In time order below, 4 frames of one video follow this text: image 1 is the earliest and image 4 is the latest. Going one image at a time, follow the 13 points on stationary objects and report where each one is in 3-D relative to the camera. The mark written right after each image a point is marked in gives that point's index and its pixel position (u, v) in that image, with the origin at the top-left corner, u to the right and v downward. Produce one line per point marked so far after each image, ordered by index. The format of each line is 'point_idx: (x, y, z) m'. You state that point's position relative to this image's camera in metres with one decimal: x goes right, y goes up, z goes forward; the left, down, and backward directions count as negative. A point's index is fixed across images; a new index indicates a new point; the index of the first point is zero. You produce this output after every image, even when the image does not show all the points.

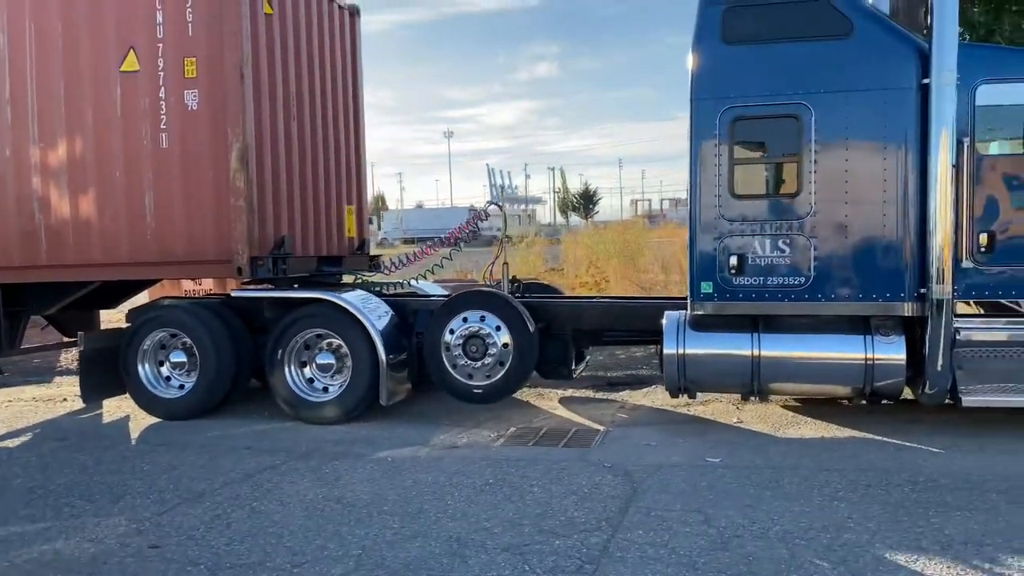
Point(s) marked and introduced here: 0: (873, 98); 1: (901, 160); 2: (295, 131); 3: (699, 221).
0: (+2.6, +1.4, +6.2) m
1: (+2.8, +0.9, +6.2) m
2: (-2.1, +1.5, +8.2) m
3: (+1.4, +0.5, +6.5) m
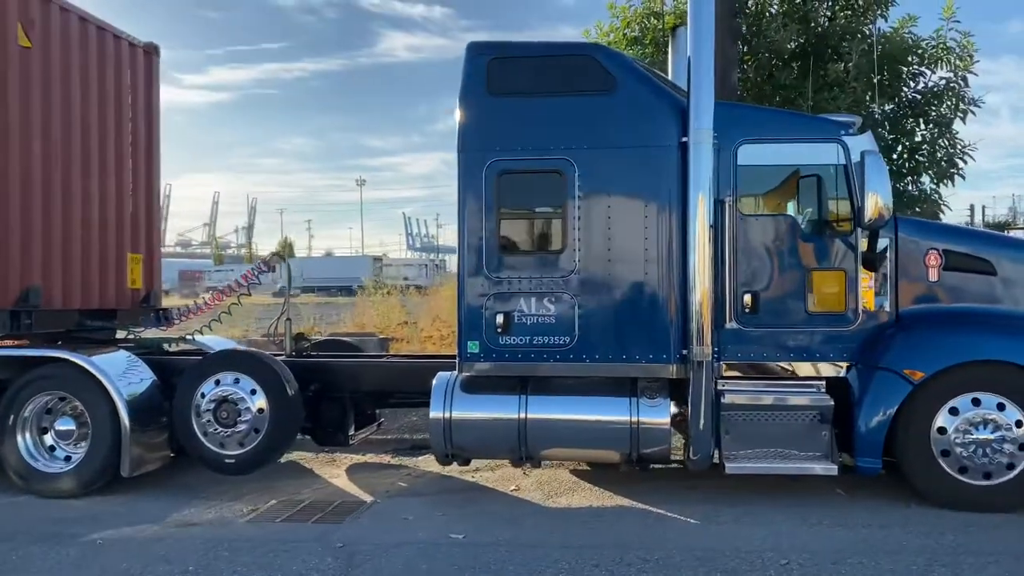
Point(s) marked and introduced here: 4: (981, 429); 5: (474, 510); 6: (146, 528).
0: (+0.9, +1.0, +6.1) m
1: (+1.1, +0.5, +6.1) m
2: (-4.0, +1.0, +7.5) m
3: (-0.4, +0.1, +6.2) m
4: (+3.1, -0.9, +5.7) m
5: (-0.3, -1.6, +6.1) m
6: (-2.5, -1.6, +5.8) m
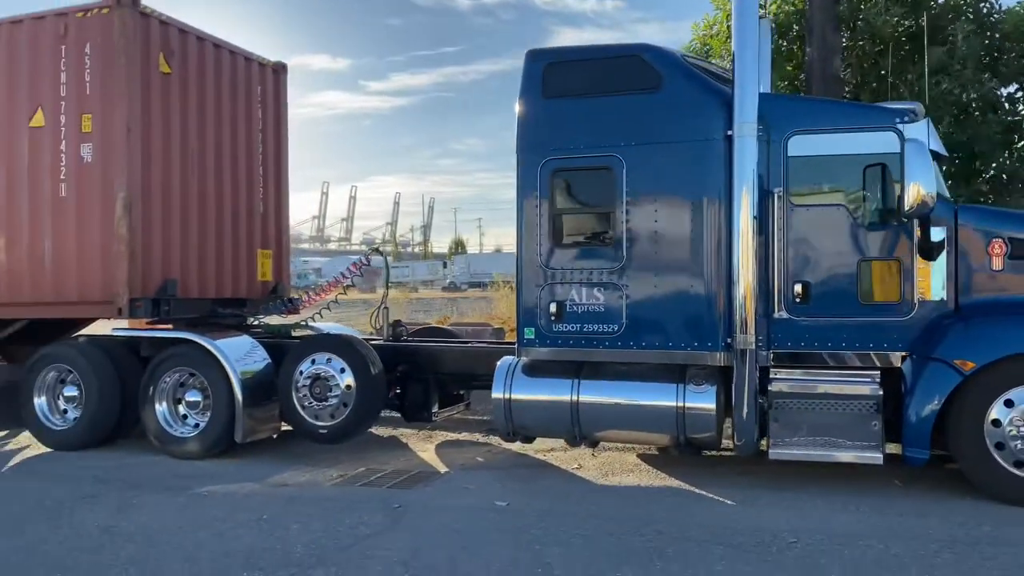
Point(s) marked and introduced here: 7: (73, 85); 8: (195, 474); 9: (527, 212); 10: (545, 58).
0: (+1.3, +1.0, +6.3) m
1: (+1.4, +0.6, +6.3) m
2: (-3.2, +1.1, +8.7) m
3: (+0.1, +0.2, +6.7) m
4: (+3.4, -0.9, +5.5) m
5: (+0.1, -1.5, +6.6) m
6: (-2.1, -1.6, +6.7) m
7: (-4.2, +1.9, +8.1) m
8: (-2.7, -1.6, +7.1) m
9: (+0.1, +0.6, +6.7) m
10: (+0.3, +1.8, +6.7) m
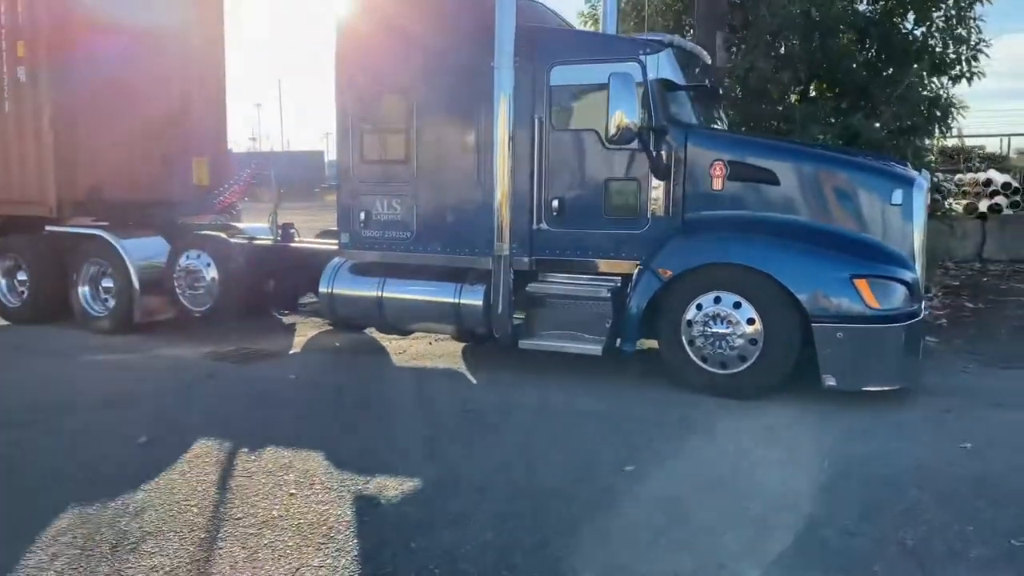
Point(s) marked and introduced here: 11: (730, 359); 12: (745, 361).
0: (-0.4, +1.8, +7.2) m
1: (-0.3, +1.3, +7.1) m
2: (-4.6, +2.3, +10.1) m
3: (-1.6, +1.0, +7.8) m
4: (+1.6, -0.3, +6.3) m
5: (-1.6, -0.7, +7.8) m
6: (-3.8, -0.7, +8.2) m
7: (-5.6, +3.0, +9.4) m
8: (-4.3, -0.6, +8.7) m
9: (-1.5, +1.4, +7.7) m
10: (-1.4, +2.6, +7.5) m
11: (+1.6, -0.5, +6.3) m
12: (+1.7, -0.5, +6.2) m
